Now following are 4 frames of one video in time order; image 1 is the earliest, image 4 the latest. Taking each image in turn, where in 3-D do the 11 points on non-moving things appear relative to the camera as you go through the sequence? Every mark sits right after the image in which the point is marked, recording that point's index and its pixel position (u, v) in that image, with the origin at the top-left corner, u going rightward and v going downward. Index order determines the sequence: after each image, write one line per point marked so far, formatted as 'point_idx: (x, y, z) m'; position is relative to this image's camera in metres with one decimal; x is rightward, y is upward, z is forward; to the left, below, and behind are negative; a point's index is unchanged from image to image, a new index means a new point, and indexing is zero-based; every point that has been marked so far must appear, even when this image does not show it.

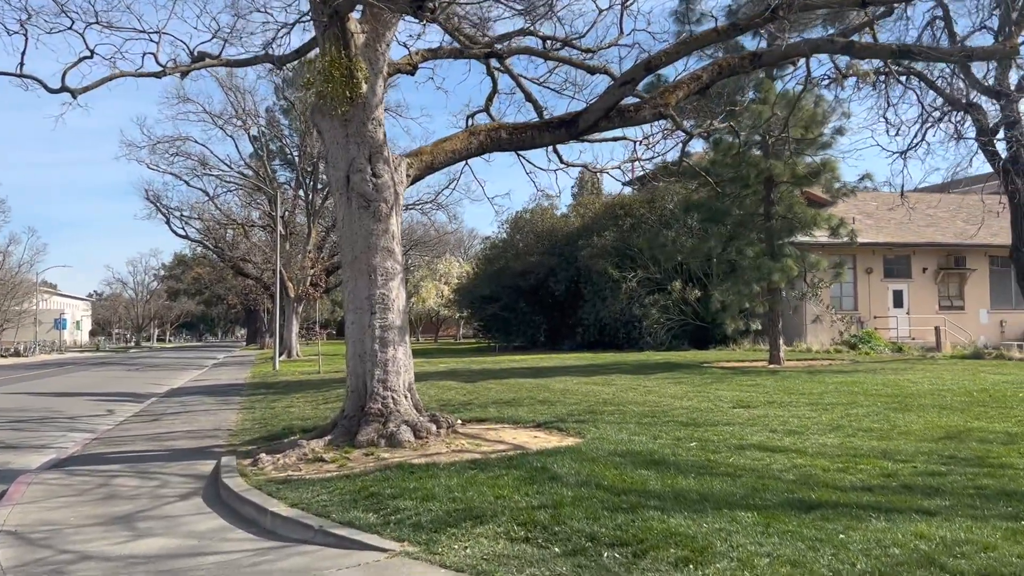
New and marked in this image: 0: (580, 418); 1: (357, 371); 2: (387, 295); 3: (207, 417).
0: (+0.9, -1.7, +11.7) m
1: (-1.6, -0.9, +9.5) m
2: (-1.3, -0.1, +9.5) m
3: (-4.9, -2.1, +14.3) m
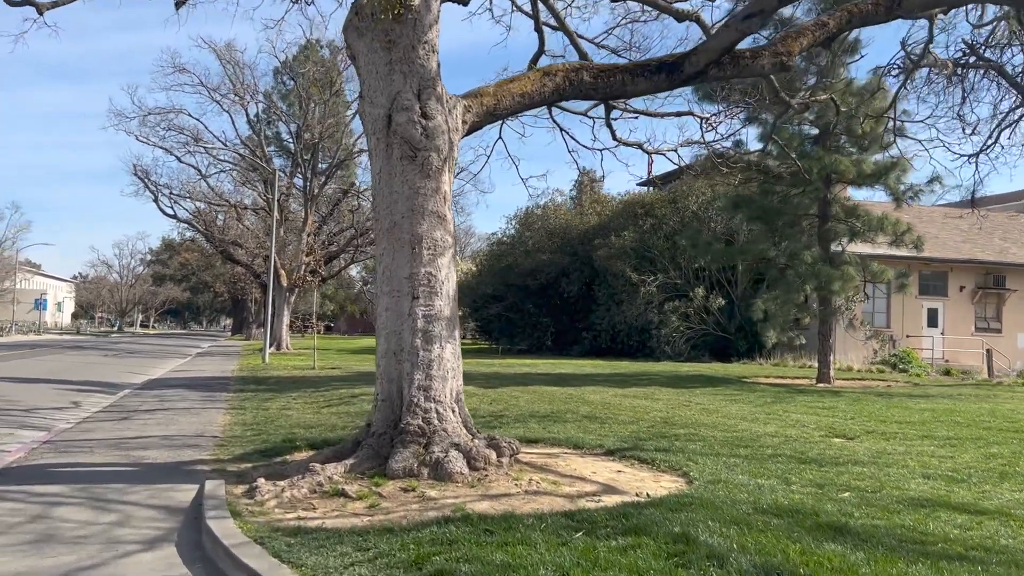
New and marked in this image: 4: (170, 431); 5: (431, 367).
0: (+1.5, -1.6, +9.4) m
1: (-1.0, -0.7, +7.1) m
2: (-0.6, +0.1, +7.2) m
3: (-4.3, -1.7, +11.9) m
4: (-3.9, -1.6, +10.3) m
5: (-0.6, -0.6, +7.1) m
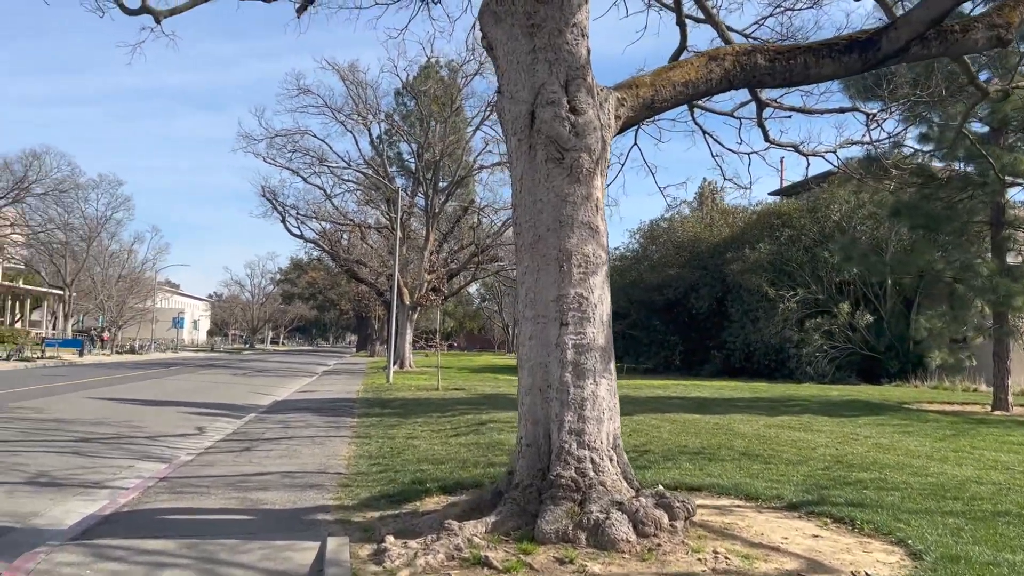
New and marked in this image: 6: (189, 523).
0: (+2.9, -1.8, +7.9) m
1: (+0.2, -0.9, +6.0) m
2: (+0.5, 0.0, +6.1) m
3: (-2.5, -2.0, +11.2) m
4: (-2.3, -1.9, +9.5) m
5: (+0.5, -0.8, +5.9) m
6: (-2.4, -1.7, +6.6) m
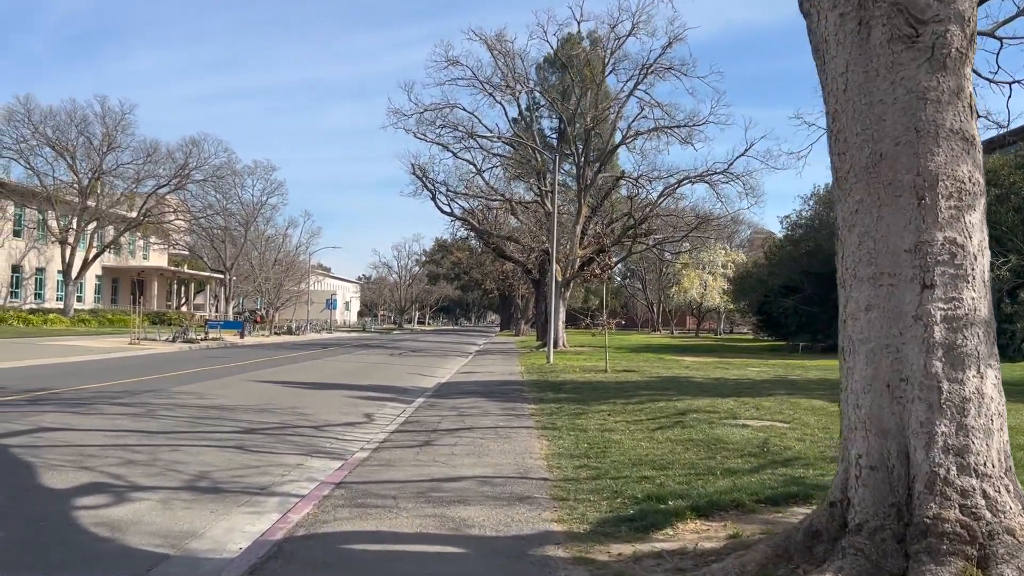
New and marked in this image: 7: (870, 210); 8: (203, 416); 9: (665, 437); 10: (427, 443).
0: (+4.7, -1.5, +5.5) m
1: (+1.7, -0.6, +4.0) m
2: (+2.0, +0.2, +4.0) m
3: (-0.1, -1.7, +9.6) m
4: (-0.2, -1.6, +7.9) m
5: (+2.0, -0.5, +3.9) m
6: (-0.7, -1.5, +5.0) m
7: (+1.7, +0.4, +4.1) m
8: (-3.9, -1.6, +11.3) m
9: (+1.7, -1.7, +10.0) m
10: (-0.9, -1.7, +9.6) m
